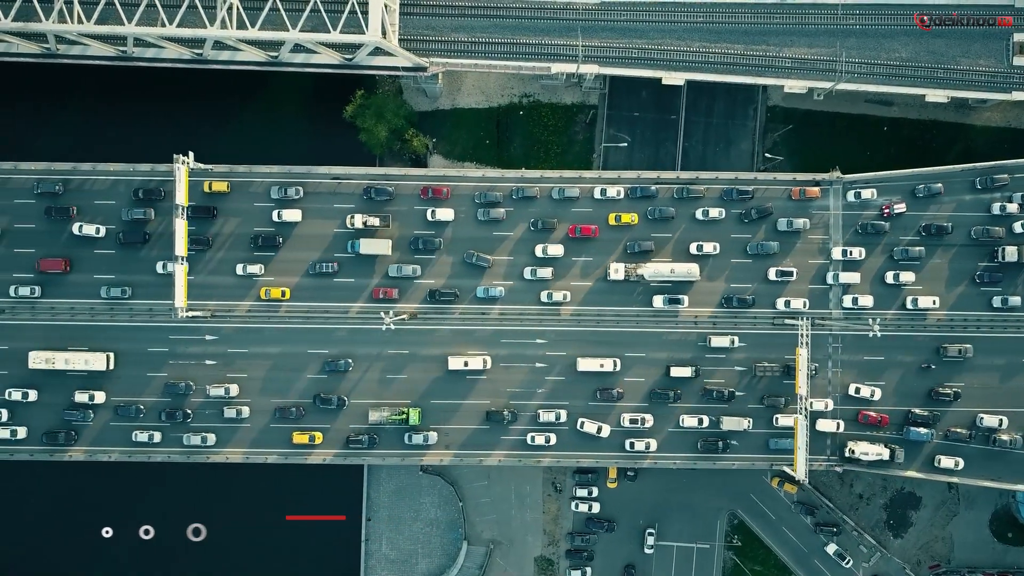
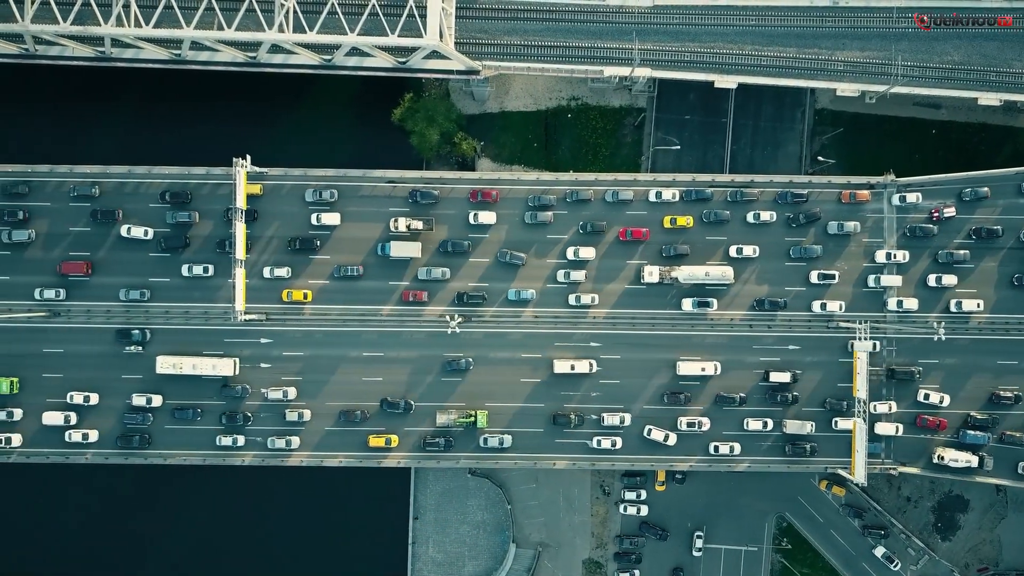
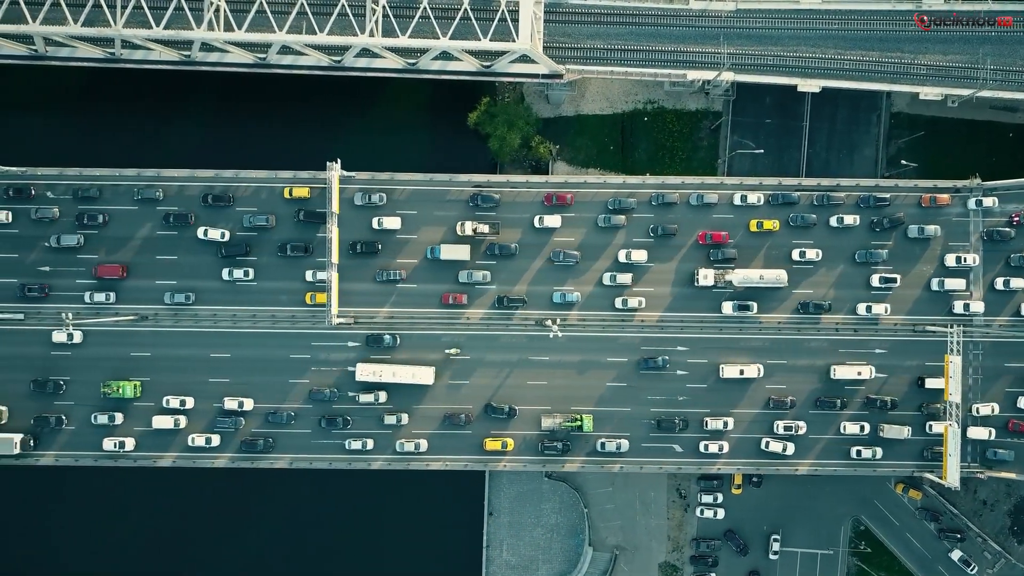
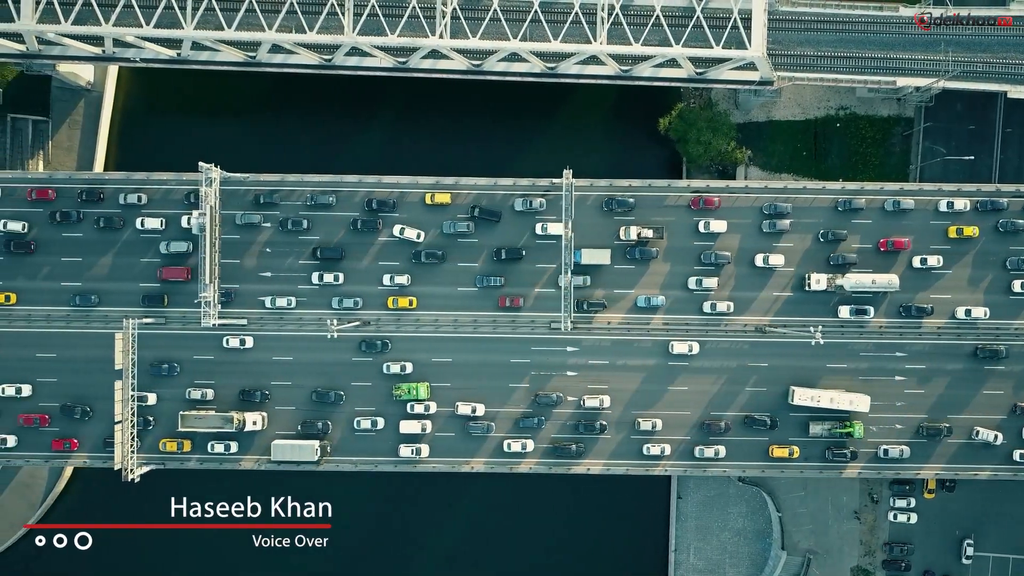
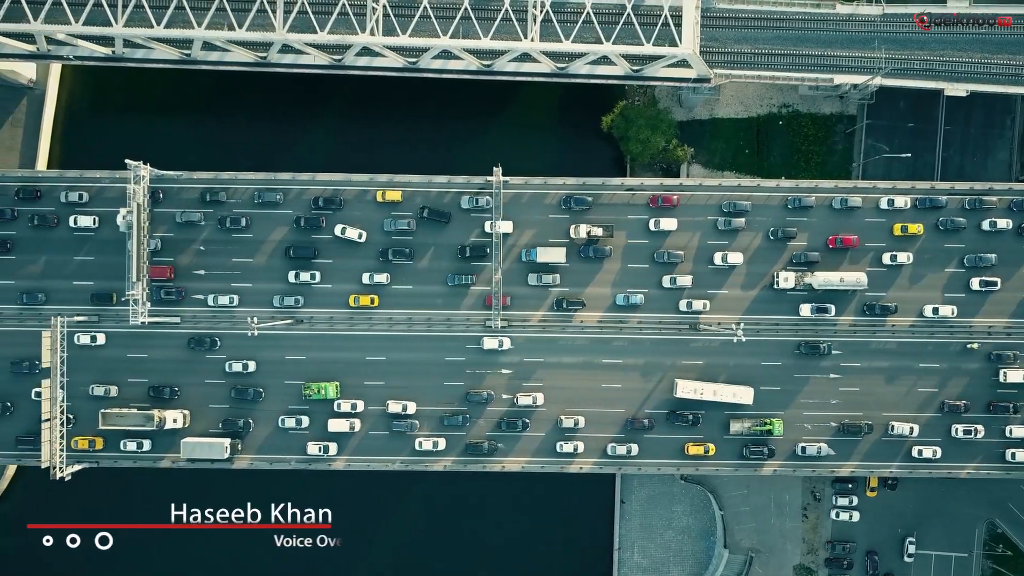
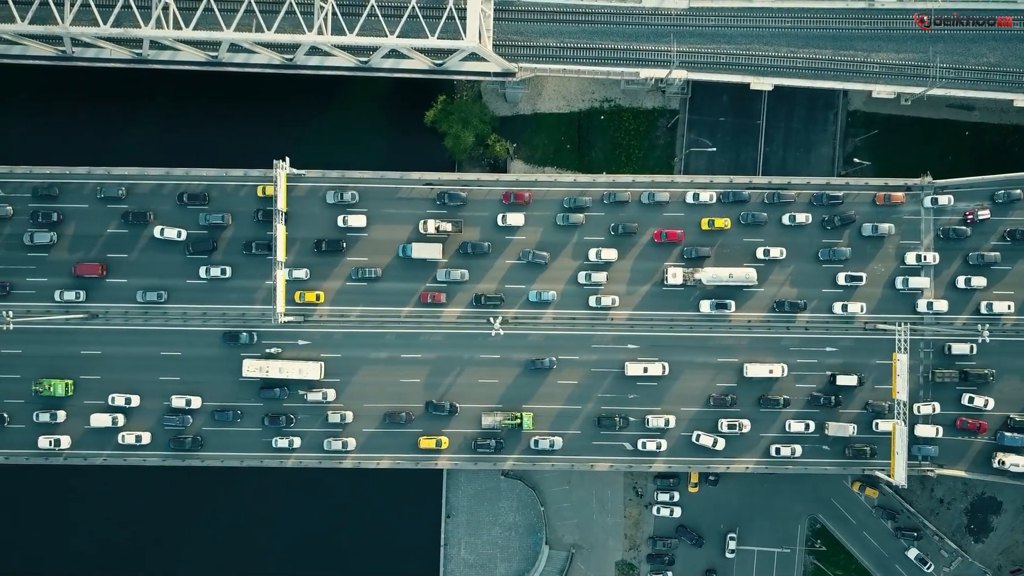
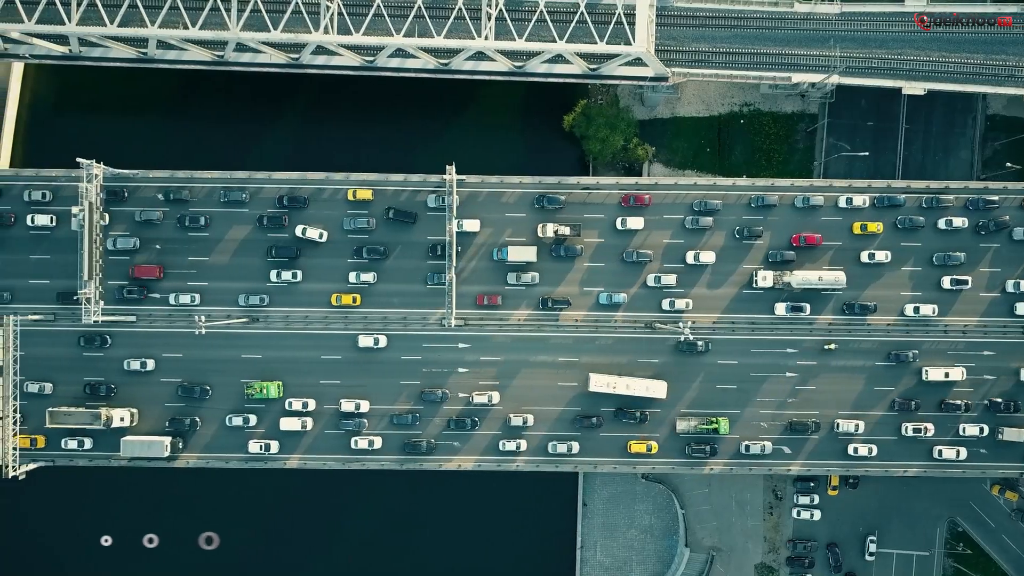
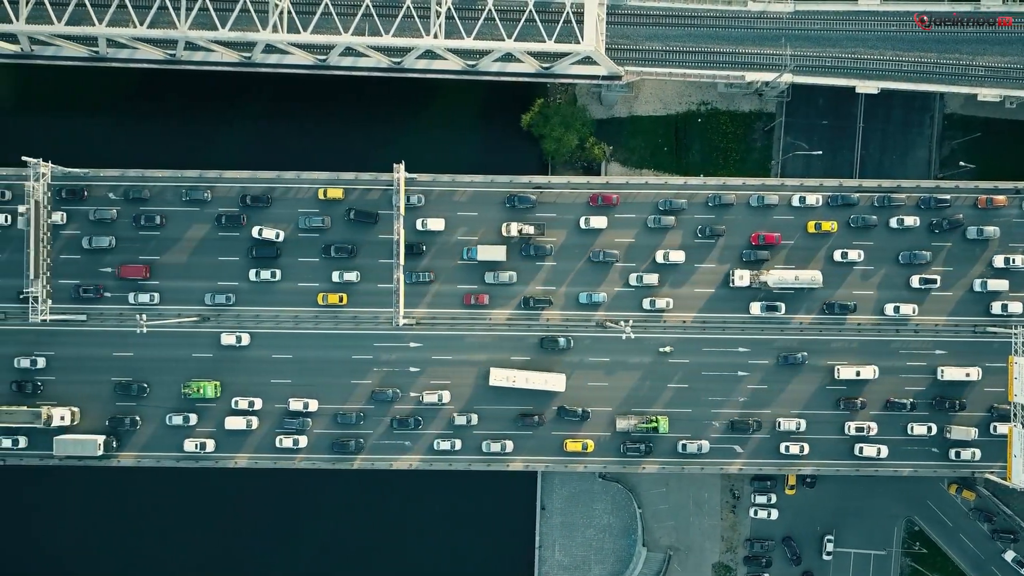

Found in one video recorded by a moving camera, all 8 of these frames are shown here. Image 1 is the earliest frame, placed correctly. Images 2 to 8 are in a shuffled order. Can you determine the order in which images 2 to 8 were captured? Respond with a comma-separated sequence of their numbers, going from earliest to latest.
2, 6, 3, 8, 7, 5, 4
